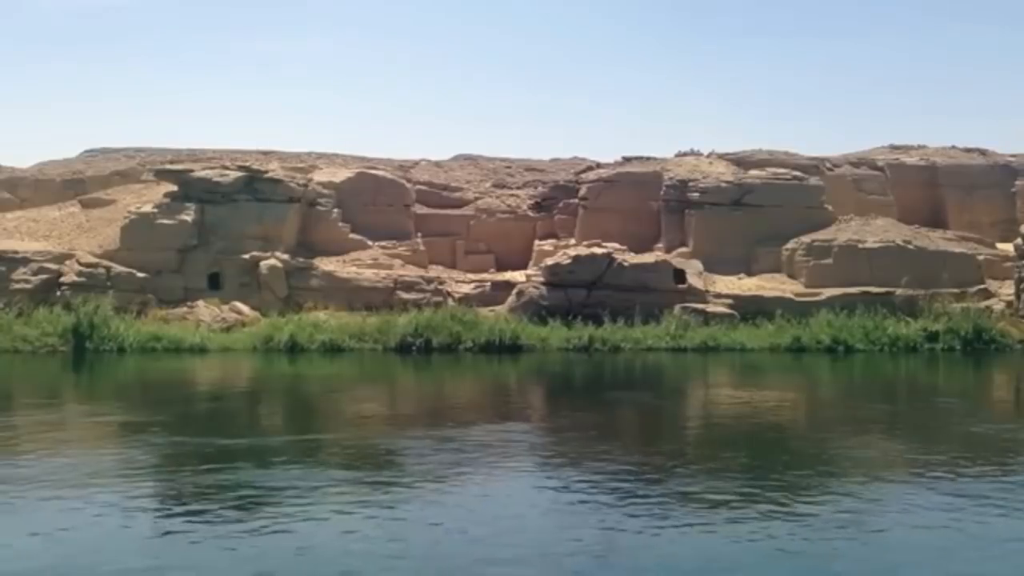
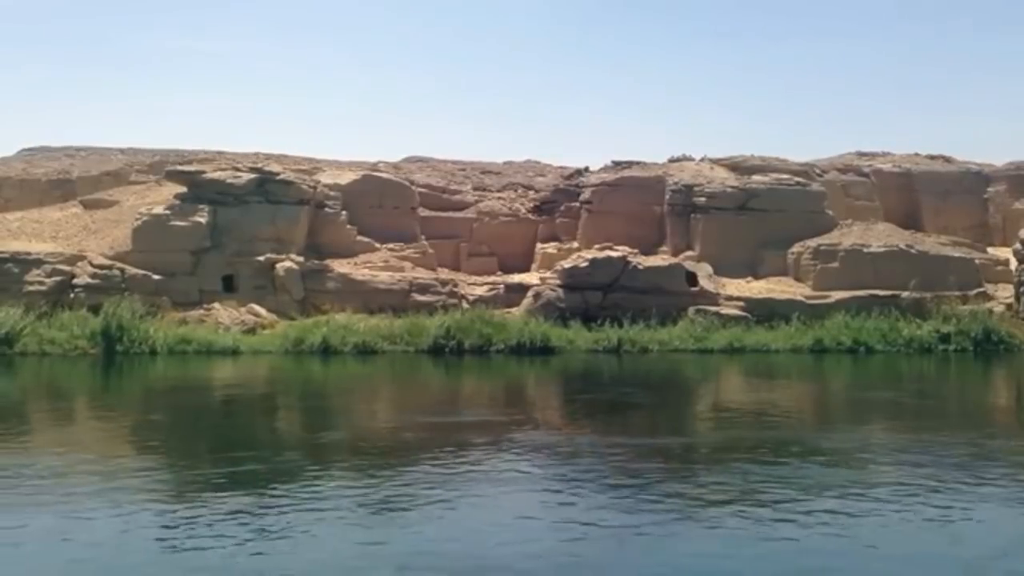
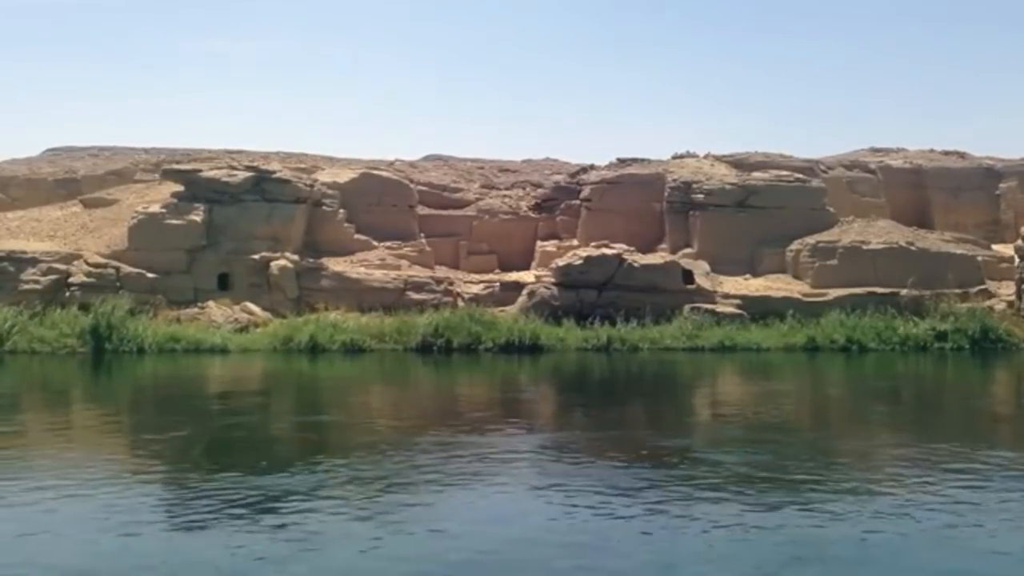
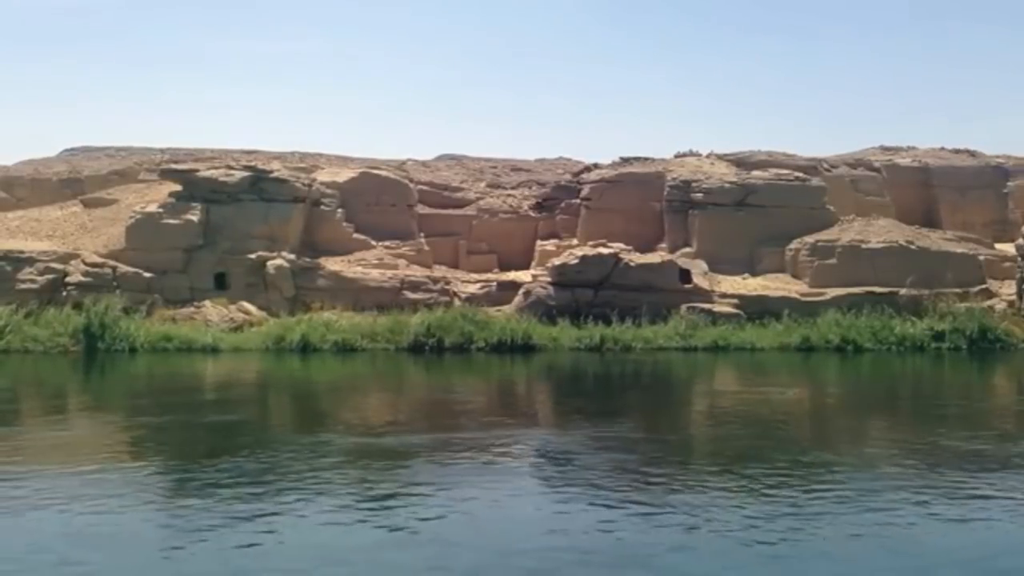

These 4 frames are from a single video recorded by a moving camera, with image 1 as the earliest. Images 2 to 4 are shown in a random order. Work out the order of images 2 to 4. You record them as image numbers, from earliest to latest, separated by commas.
4, 3, 2
